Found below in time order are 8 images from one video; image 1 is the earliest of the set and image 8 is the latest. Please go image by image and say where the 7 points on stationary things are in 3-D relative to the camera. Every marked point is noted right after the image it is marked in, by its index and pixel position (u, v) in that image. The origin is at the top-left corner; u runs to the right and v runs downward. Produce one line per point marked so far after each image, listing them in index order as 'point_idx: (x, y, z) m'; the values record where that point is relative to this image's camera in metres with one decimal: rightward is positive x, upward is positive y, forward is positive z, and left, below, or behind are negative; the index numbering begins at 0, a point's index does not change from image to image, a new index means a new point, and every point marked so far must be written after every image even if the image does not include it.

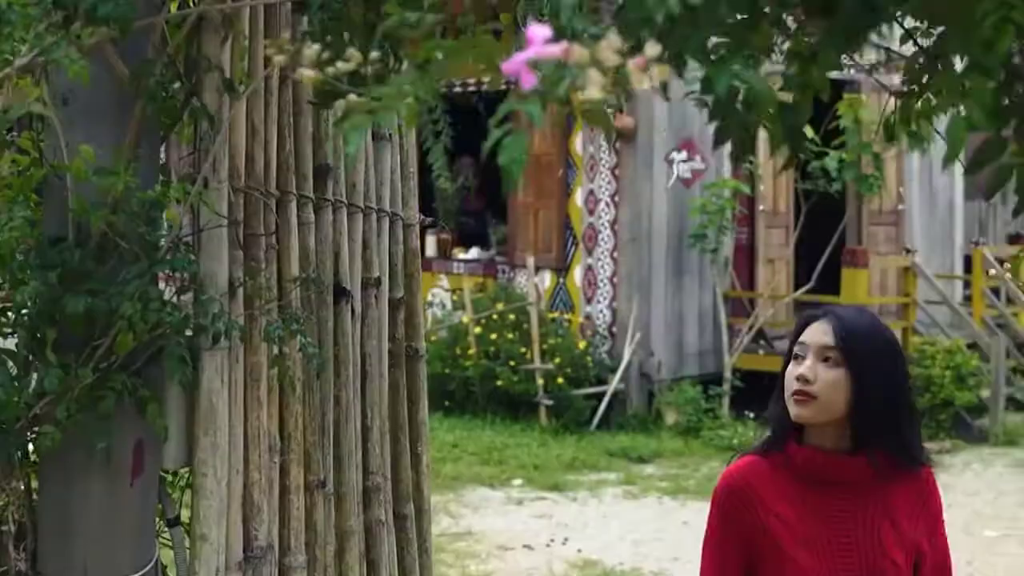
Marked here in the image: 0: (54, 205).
0: (-0.5, +0.1, +1.9) m
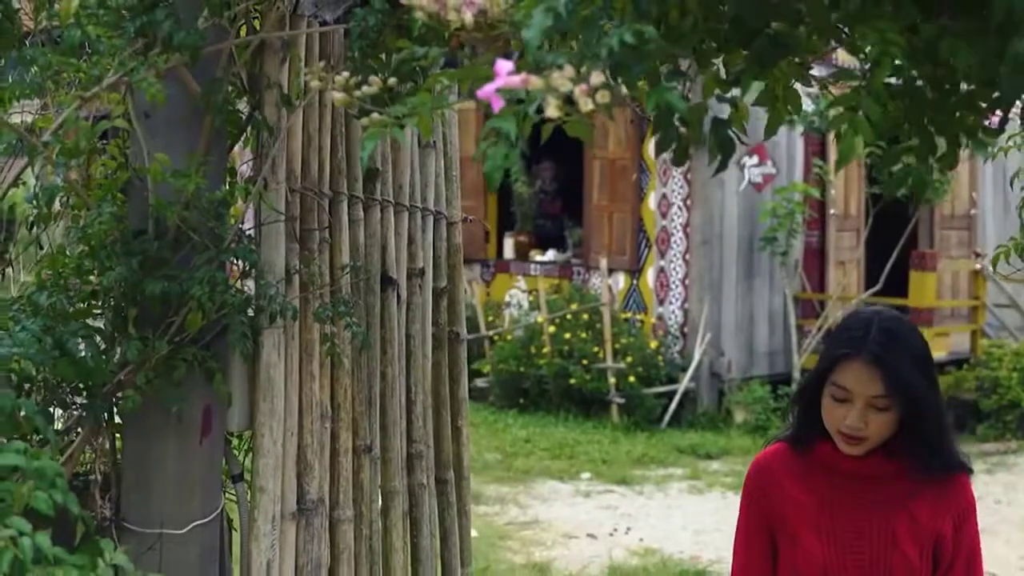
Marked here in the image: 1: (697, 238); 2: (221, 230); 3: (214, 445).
0: (-0.4, +0.1, +2.2) m
1: (+0.9, +0.2, +8.9) m
2: (-0.3, +0.1, +2.1) m
3: (-0.4, -0.2, +2.3) m
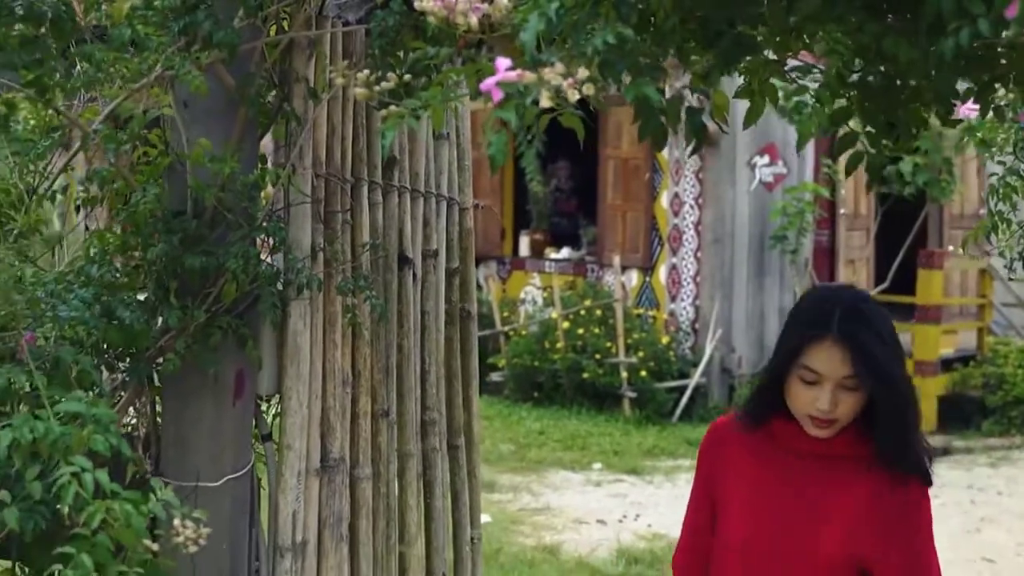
0: (-0.4, +0.1, +2.4) m
1: (+1.0, +0.3, +9.1) m
2: (-0.3, +0.1, +2.4) m
3: (-0.4, -0.2, +2.5) m
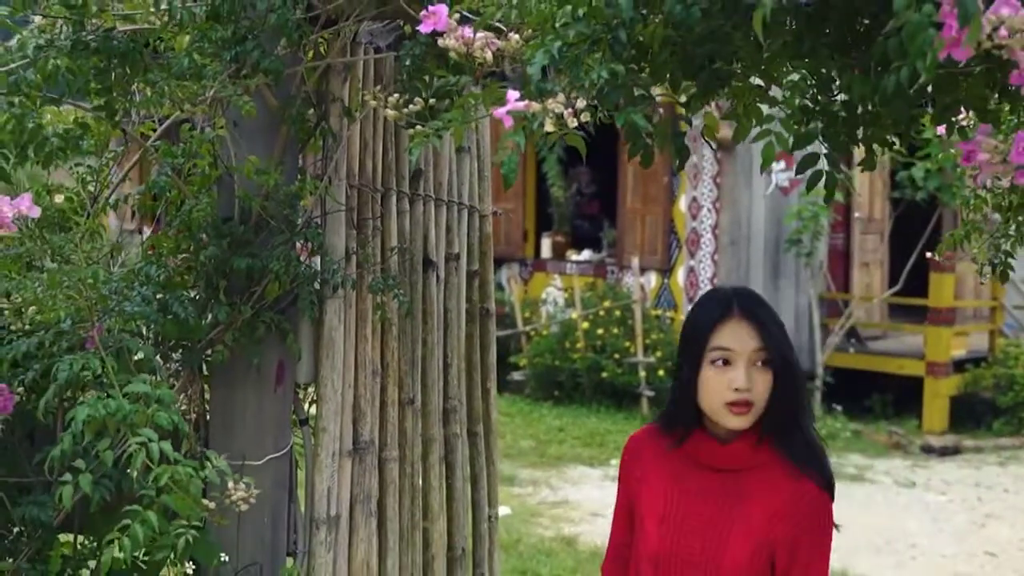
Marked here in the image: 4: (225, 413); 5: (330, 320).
0: (-0.4, +0.1, +2.7) m
1: (+1.1, +0.2, +9.4) m
2: (-0.3, +0.1, +2.6) m
3: (-0.3, -0.2, +2.8) m
4: (-0.4, -0.2, +2.8) m
5: (-0.3, 0.0, +2.7) m
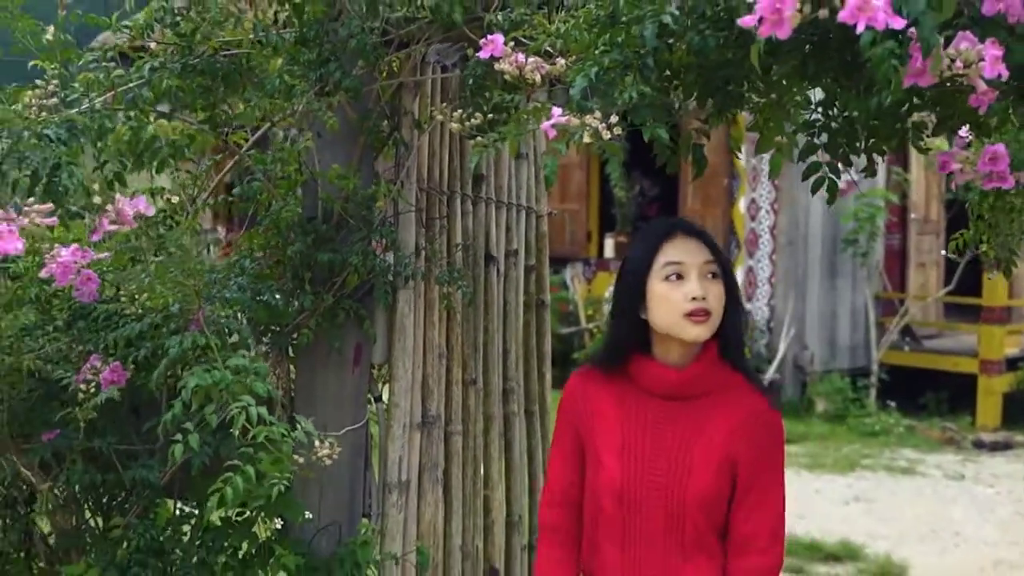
0: (-0.3, +0.1, +3.1) m
1: (+1.4, +0.3, +9.7) m
2: (-0.2, +0.1, +3.0) m
3: (-0.2, -0.1, +3.1) m
4: (-0.3, -0.2, +3.1) m
5: (-0.2, 0.0, +3.1) m
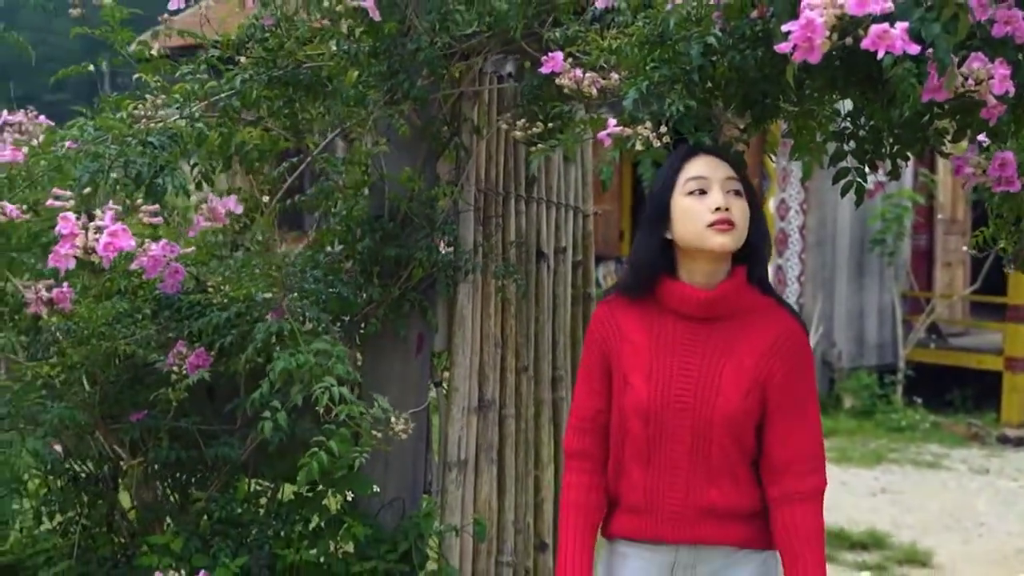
0: (-0.2, +0.2, +3.3) m
1: (+1.6, +0.3, +10.0) m
2: (-0.1, +0.1, +3.3) m
3: (-0.2, -0.1, +3.4) m
4: (-0.2, -0.2, +3.4) m
5: (-0.1, 0.0, +3.4) m
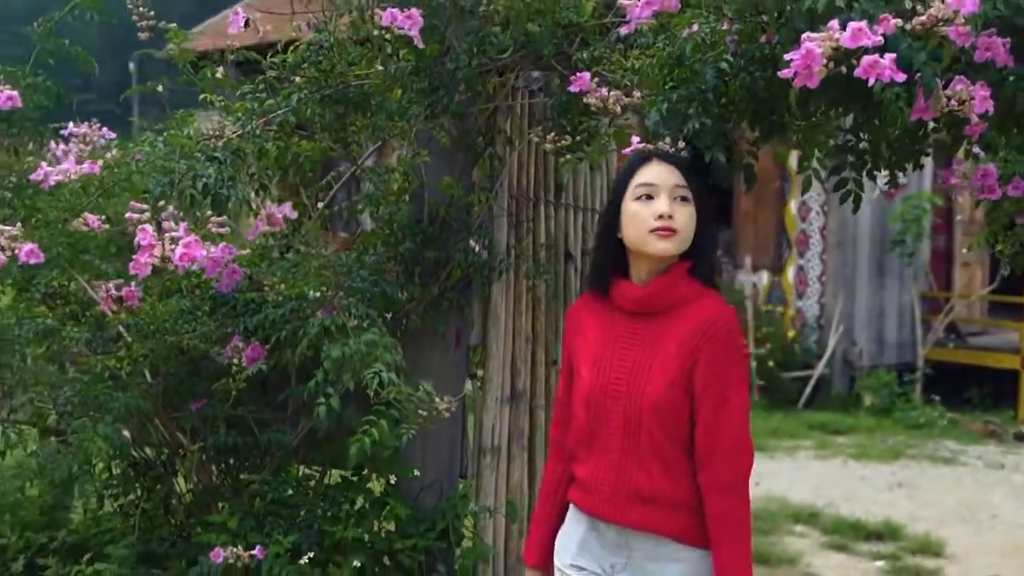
0: (-0.2, +0.2, +3.6) m
1: (+1.7, +0.3, +10.2) m
2: (-0.1, +0.1, +3.5) m
3: (-0.1, -0.1, +3.7) m
4: (-0.2, -0.2, +3.7) m
5: (0.0, 0.0, +3.6) m
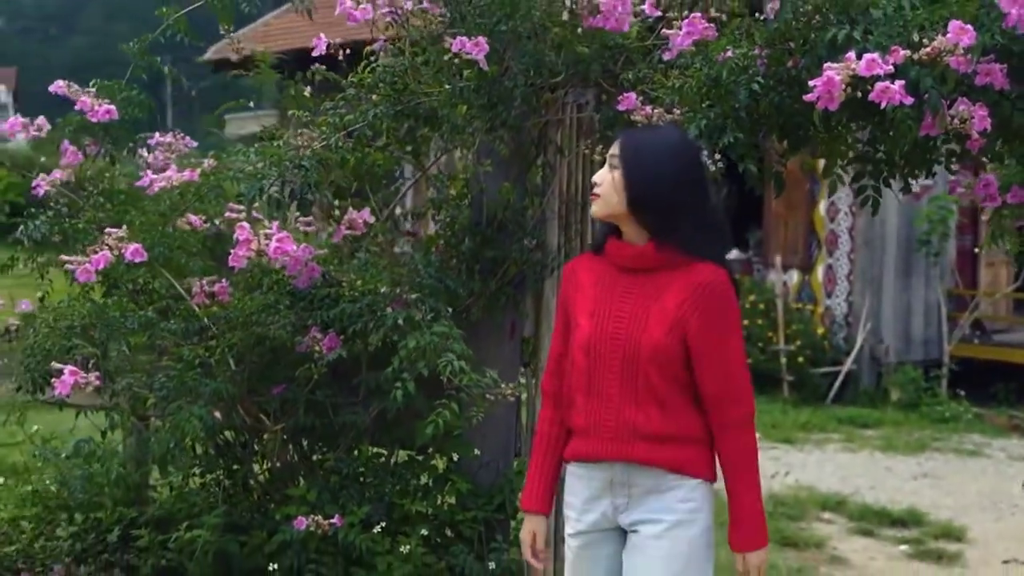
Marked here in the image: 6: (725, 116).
0: (-0.1, +0.2, +4.0) m
1: (+1.9, +0.3, +10.5) m
2: (0.0, +0.1, +3.9) m
3: (0.0, -0.1, +4.1) m
4: (-0.1, -0.1, +4.0) m
5: (+0.1, 0.0, +4.0) m
6: (+0.4, +0.3, +3.3) m
